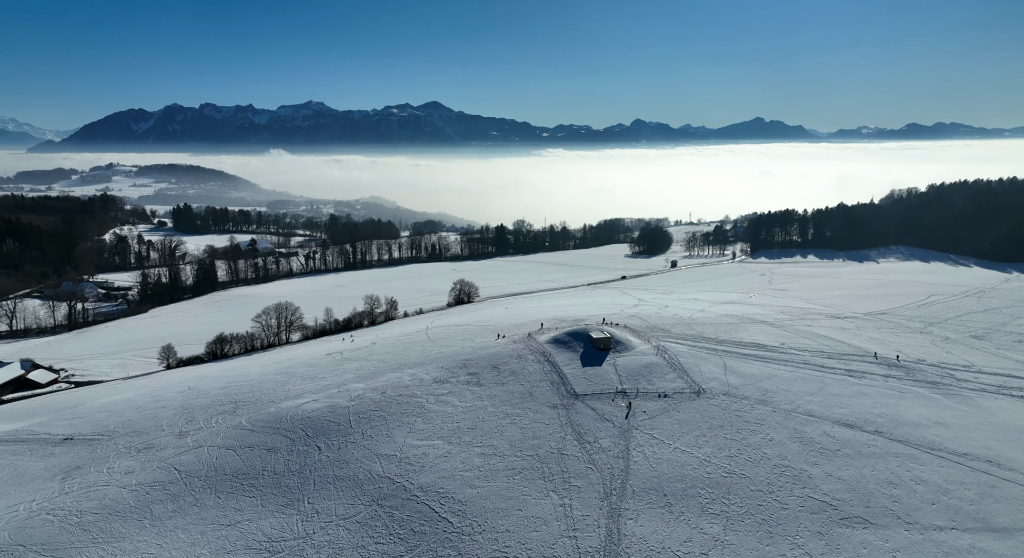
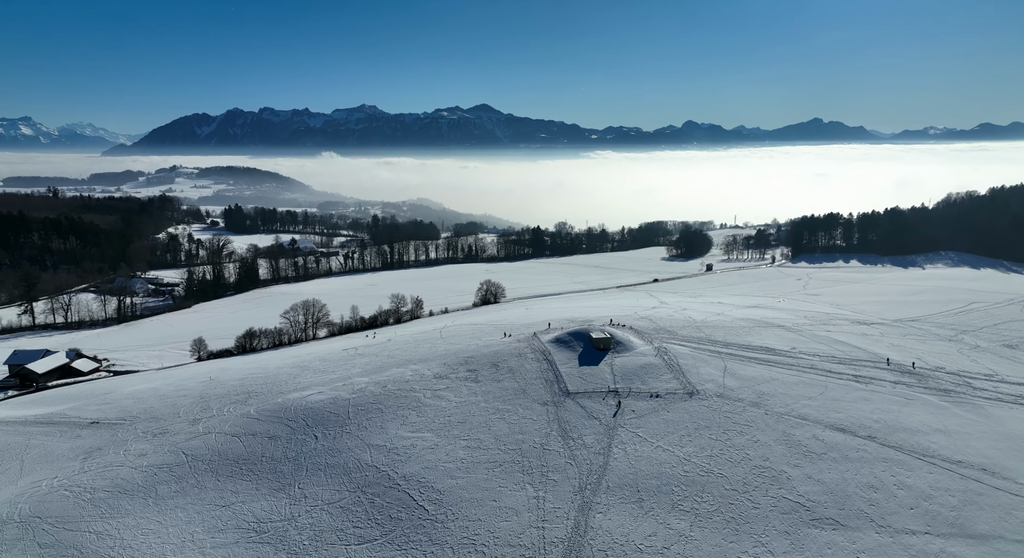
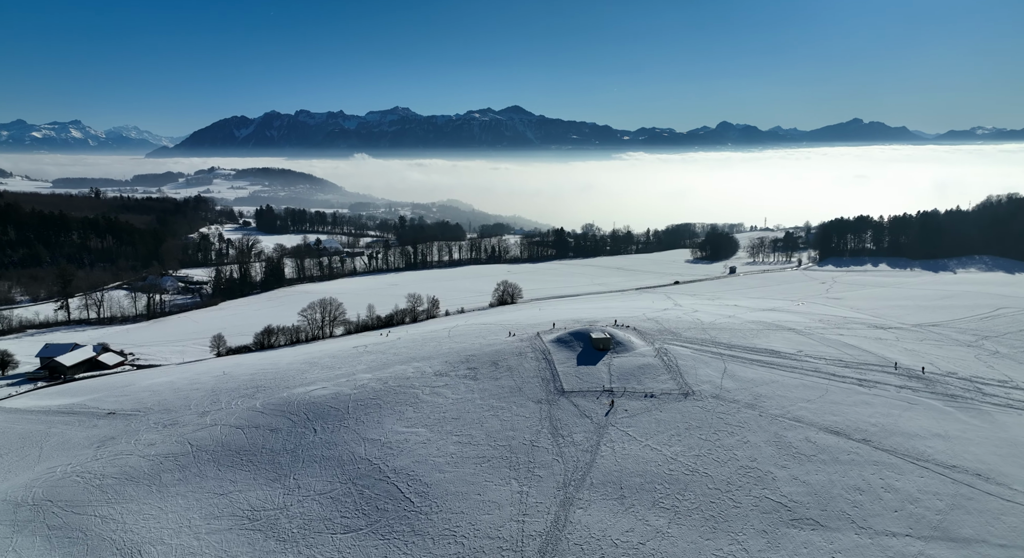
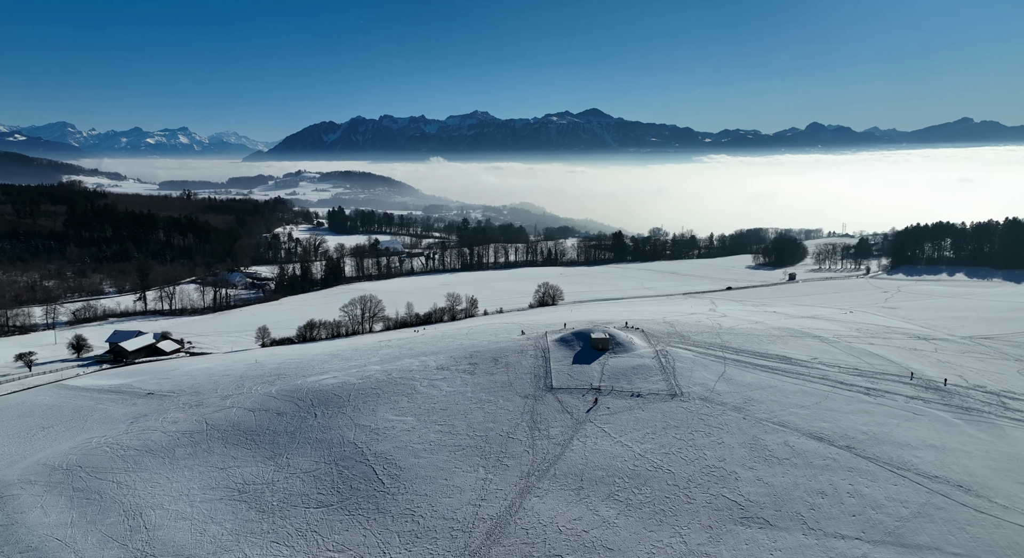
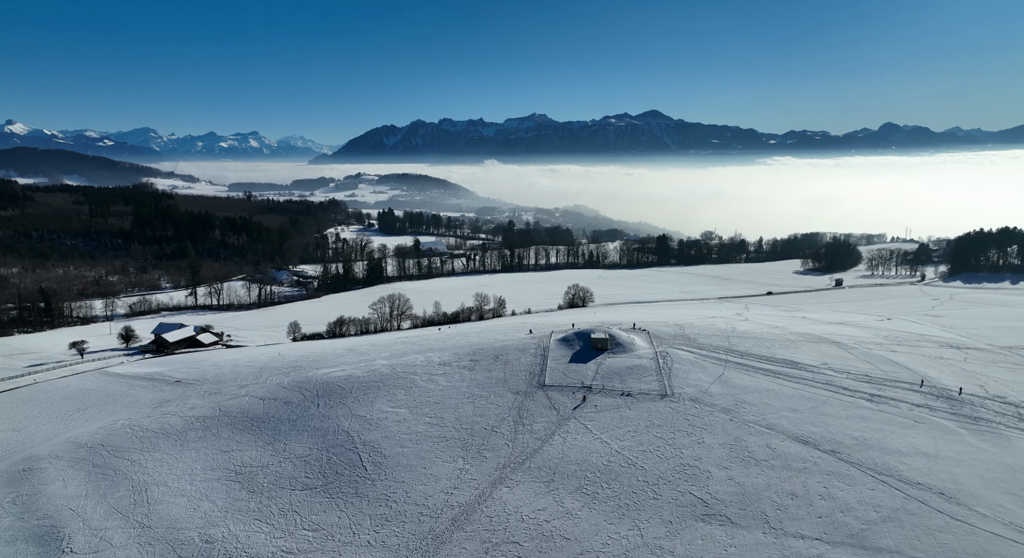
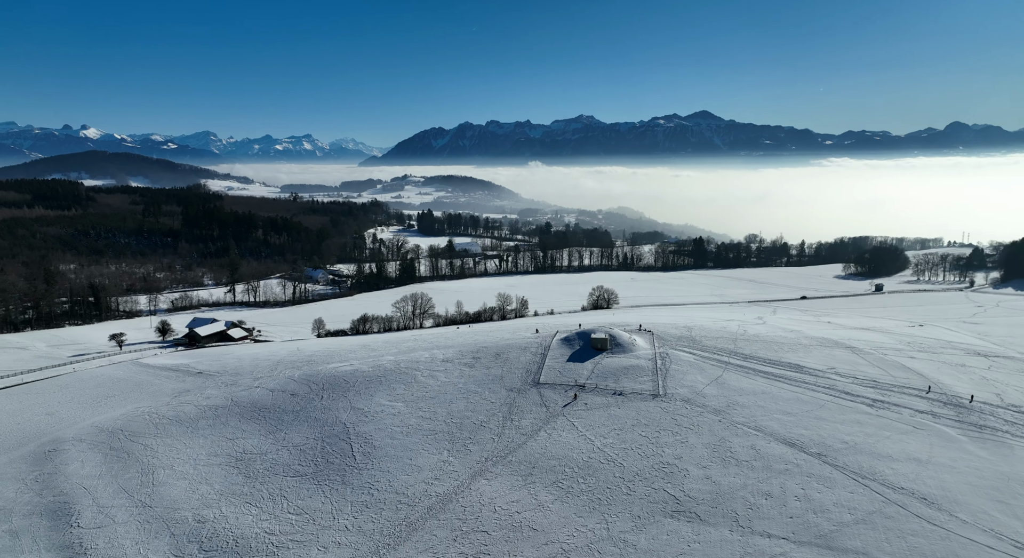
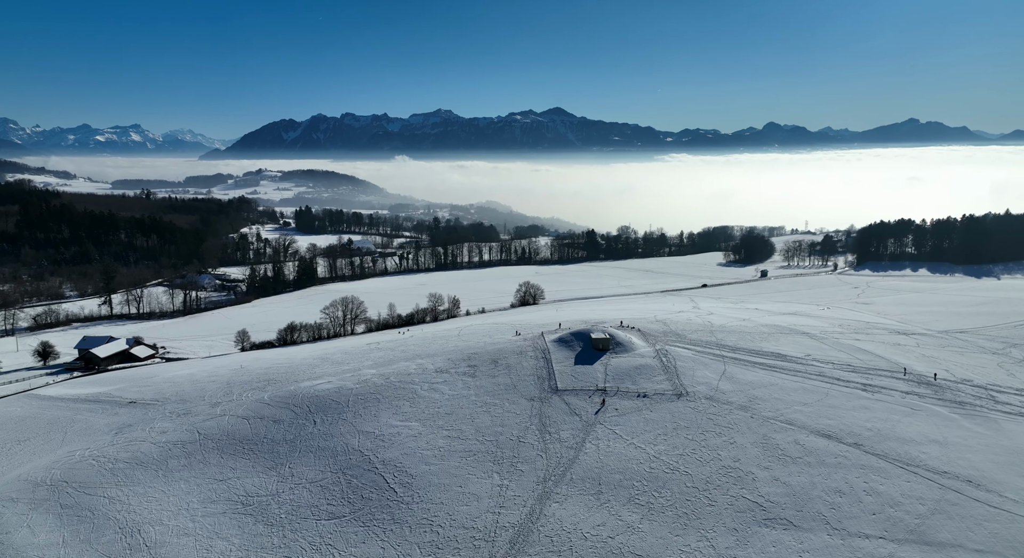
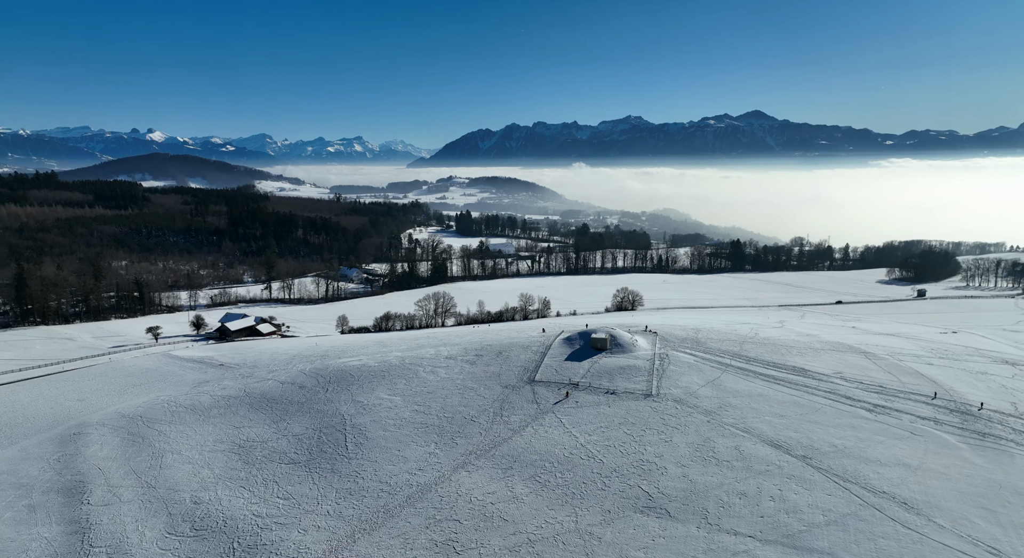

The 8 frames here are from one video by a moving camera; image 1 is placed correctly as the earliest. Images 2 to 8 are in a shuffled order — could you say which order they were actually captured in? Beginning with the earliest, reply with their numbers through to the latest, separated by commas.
2, 3, 7, 4, 5, 6, 8
